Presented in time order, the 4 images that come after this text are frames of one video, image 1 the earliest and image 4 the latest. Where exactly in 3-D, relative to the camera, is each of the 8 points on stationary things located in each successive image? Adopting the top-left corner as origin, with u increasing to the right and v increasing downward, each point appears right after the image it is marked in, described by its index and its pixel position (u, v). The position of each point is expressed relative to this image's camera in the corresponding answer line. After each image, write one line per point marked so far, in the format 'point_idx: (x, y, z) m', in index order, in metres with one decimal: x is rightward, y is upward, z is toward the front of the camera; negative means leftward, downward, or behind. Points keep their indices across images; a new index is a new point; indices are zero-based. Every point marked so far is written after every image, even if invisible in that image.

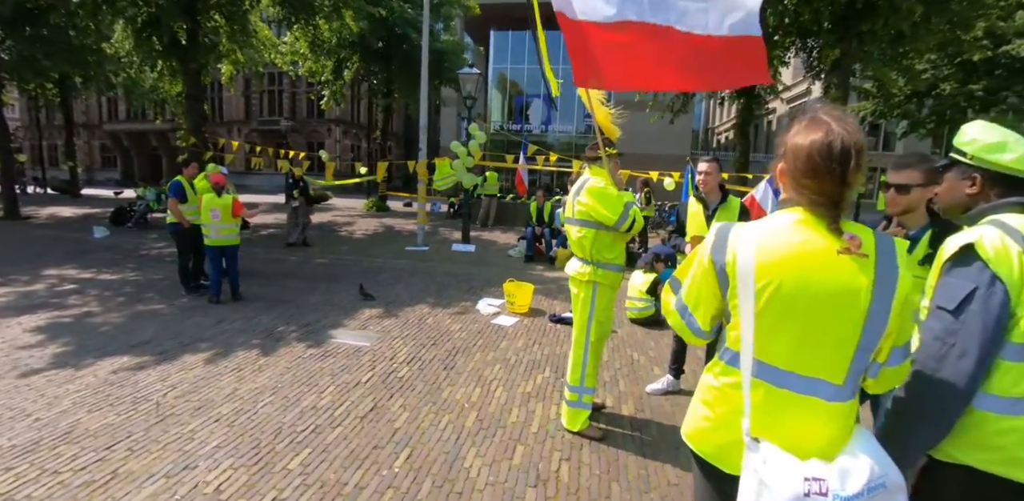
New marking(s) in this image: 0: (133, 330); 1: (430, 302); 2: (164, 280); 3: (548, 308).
0: (-4.3, -1.0, +5.7) m
1: (-1.2, -0.7, +7.0) m
2: (-5.2, -0.6, +7.5) m
3: (+0.5, -0.8, +6.8) m
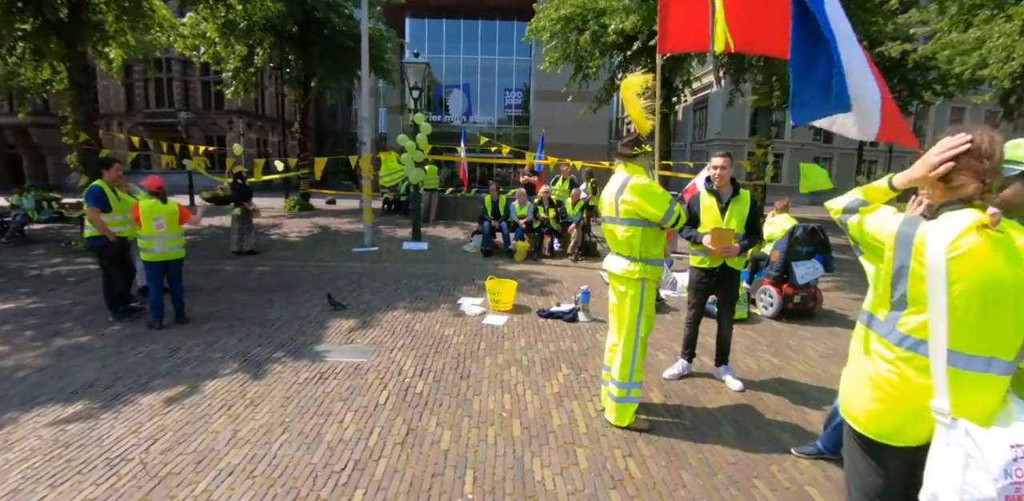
0: (-4.2, -1.2, +4.6) m
1: (-1.4, -0.7, +6.6) m
2: (-5.5, -0.8, +6.3) m
3: (+0.3, -0.7, +6.7) m
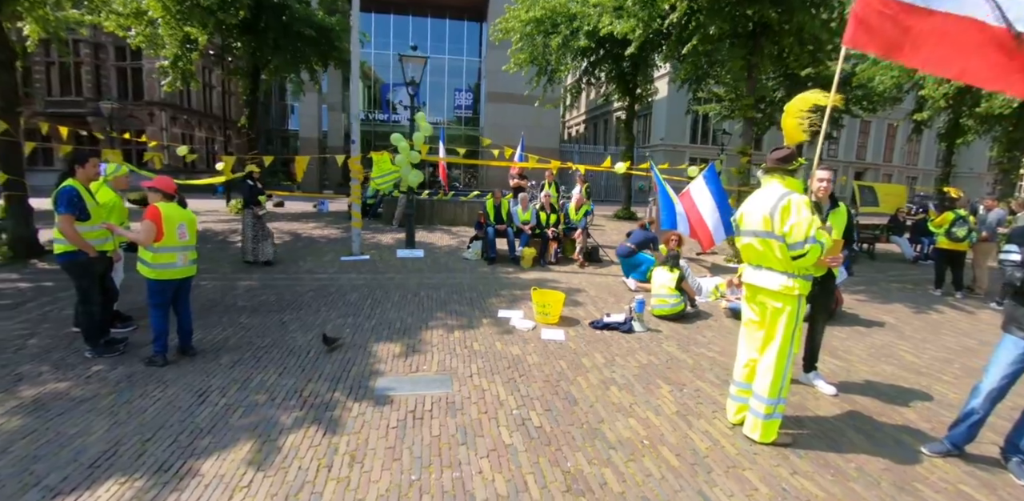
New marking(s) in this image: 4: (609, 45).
0: (-3.2, -1.4, +3.5) m
1: (-0.8, -0.9, +5.9) m
2: (-4.8, -1.1, +4.9) m
3: (+0.8, -0.8, +6.4) m
4: (+2.9, +6.4, +14.8) m
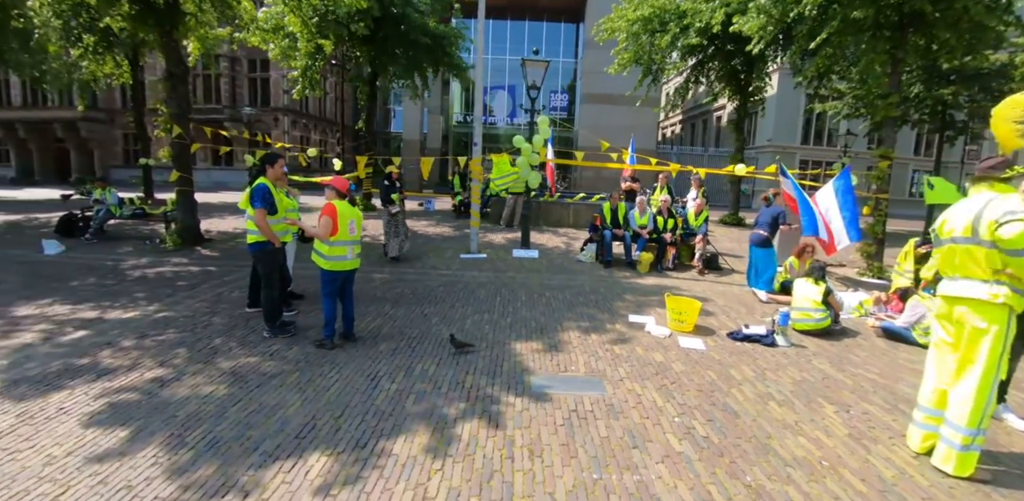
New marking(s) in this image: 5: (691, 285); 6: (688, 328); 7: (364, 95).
0: (-2.0, -1.3, +3.9) m
1: (+0.8, -0.9, +6.0) m
2: (-3.2, -0.9, +5.5) m
3: (+2.5, -0.9, +6.2) m
4: (+6.1, +6.2, +14.2) m
5: (+2.9, -0.6, +7.9) m
6: (+2.1, -0.9, +5.8) m
7: (-4.8, +5.1, +15.7) m
